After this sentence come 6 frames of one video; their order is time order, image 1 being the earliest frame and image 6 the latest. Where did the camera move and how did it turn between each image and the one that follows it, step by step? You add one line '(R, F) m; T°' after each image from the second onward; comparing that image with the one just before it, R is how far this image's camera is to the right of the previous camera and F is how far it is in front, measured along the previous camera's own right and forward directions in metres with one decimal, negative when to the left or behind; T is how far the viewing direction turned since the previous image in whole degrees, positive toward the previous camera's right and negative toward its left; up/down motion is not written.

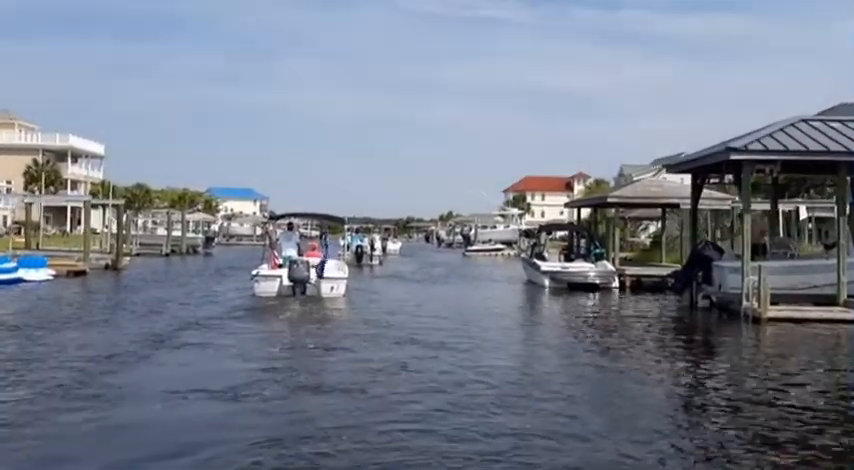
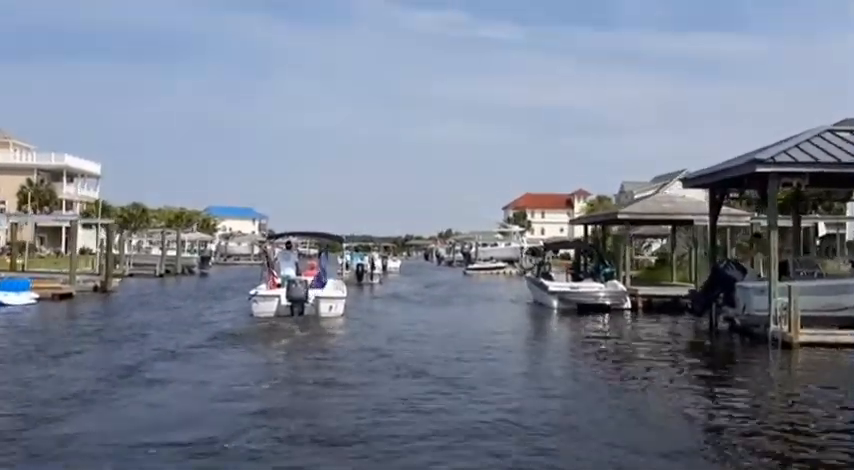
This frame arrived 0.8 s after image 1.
(-0.1, +1.5) m; 0°
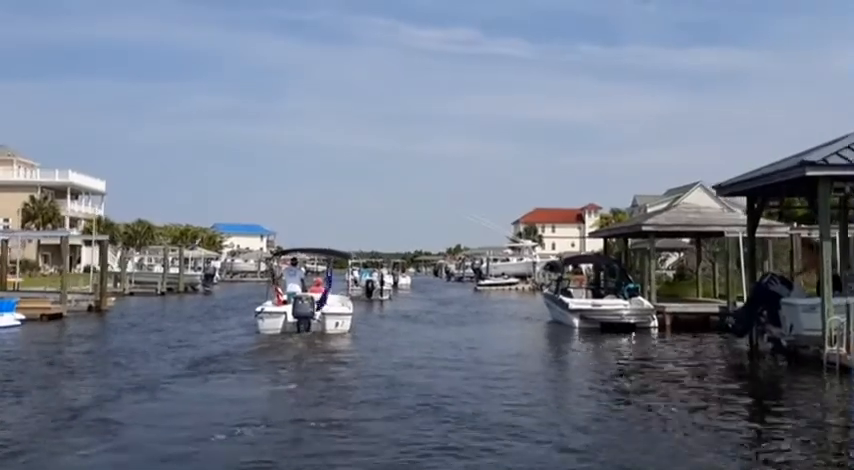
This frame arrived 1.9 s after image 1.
(-0.1, +2.0) m; -1°
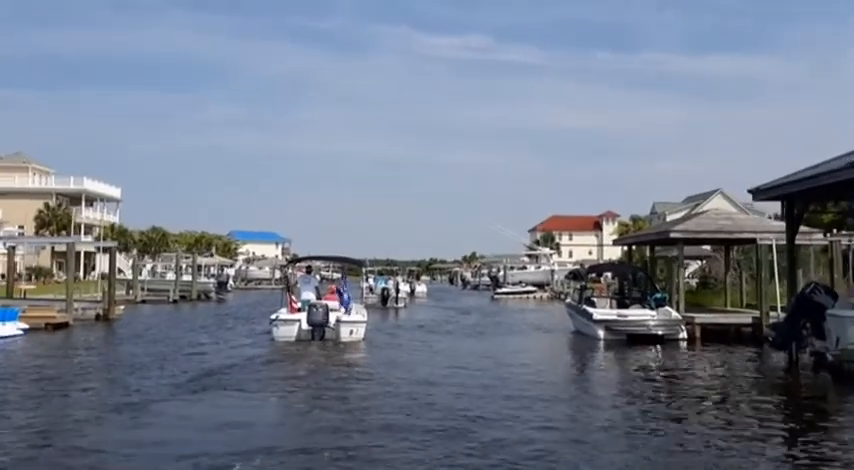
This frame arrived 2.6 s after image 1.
(-0.1, +1.2) m; -1°
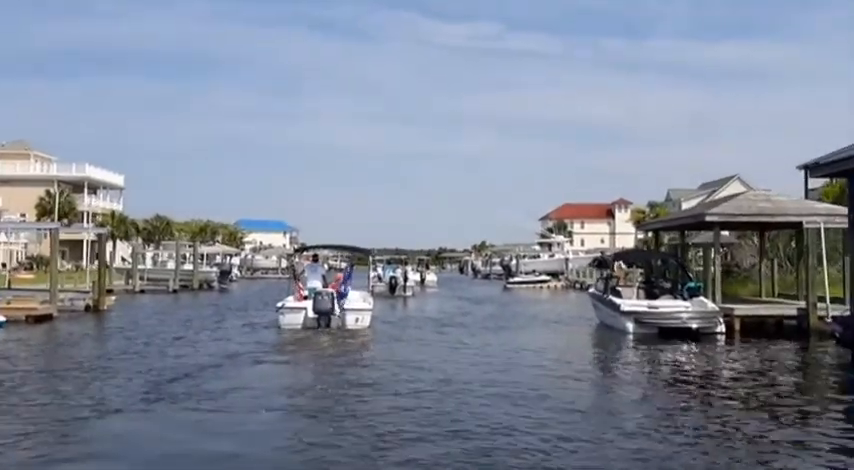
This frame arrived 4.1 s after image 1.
(-0.1, +2.4) m; -1°
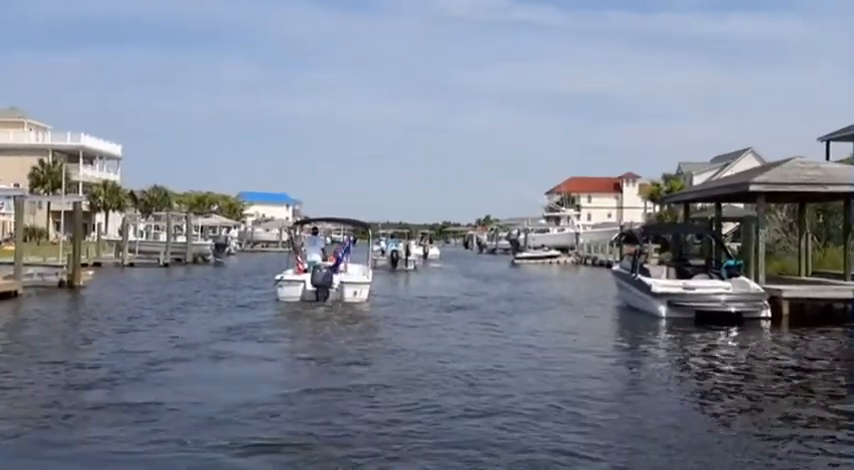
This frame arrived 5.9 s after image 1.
(0.0, +3.0) m; 0°
